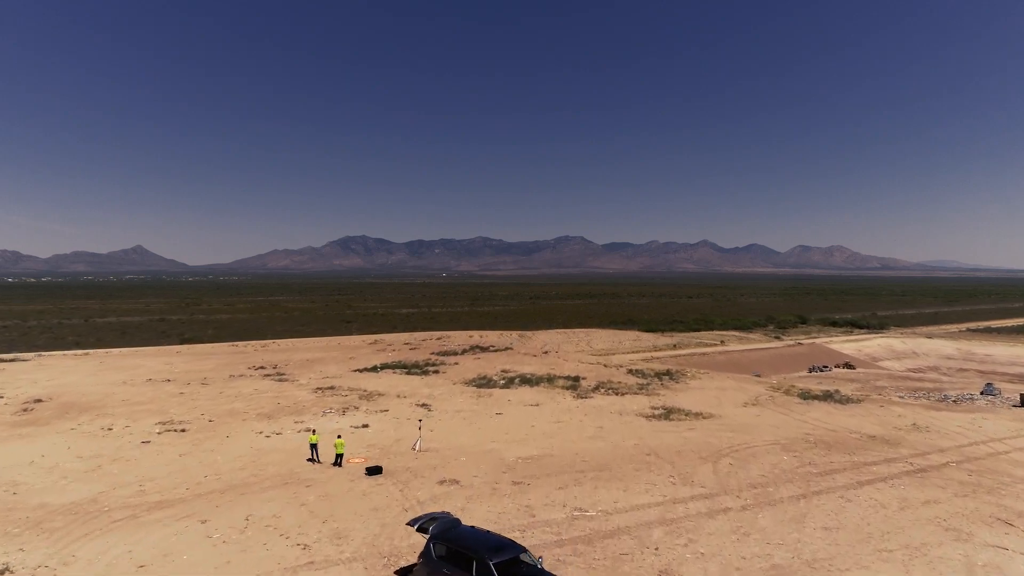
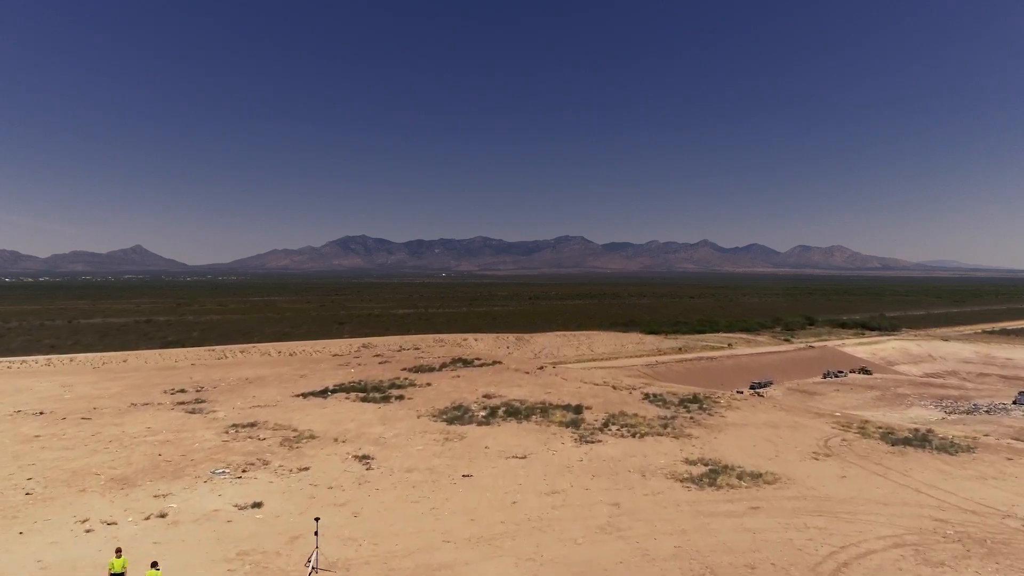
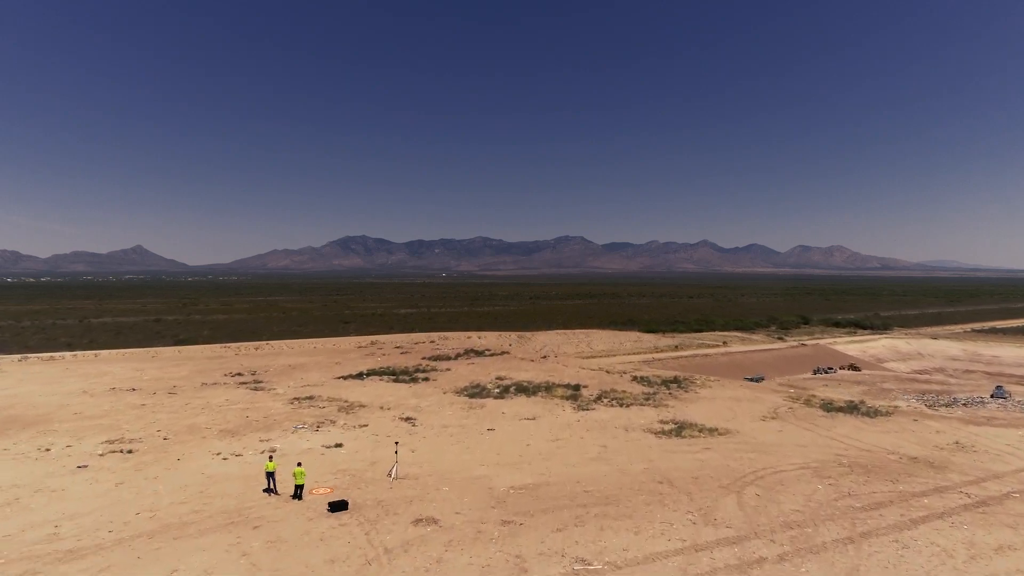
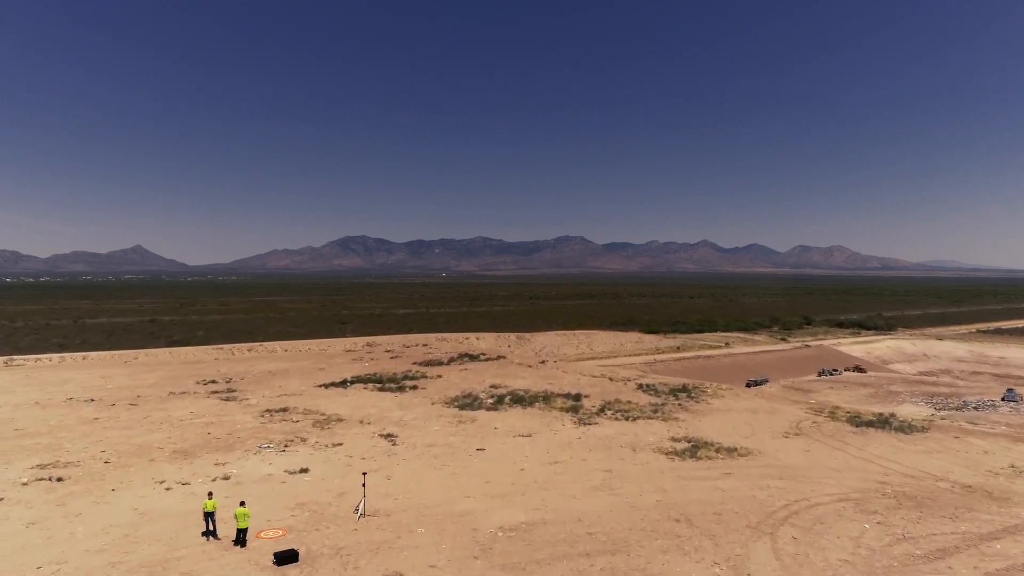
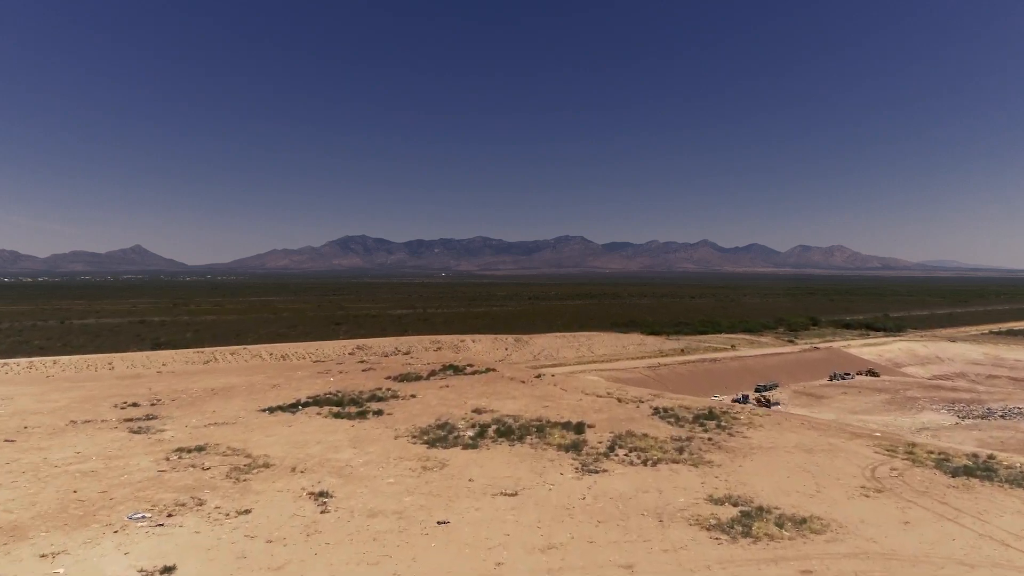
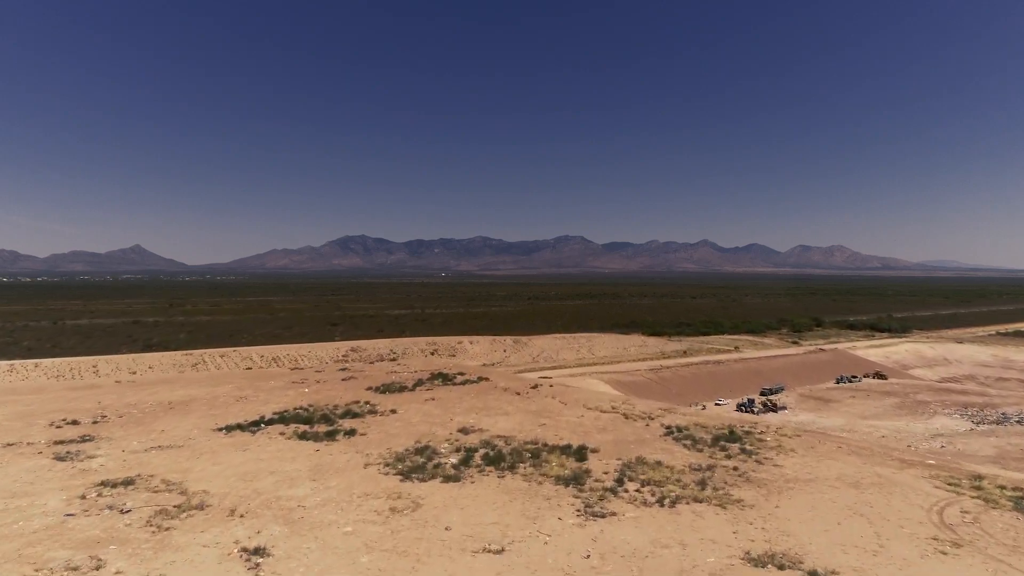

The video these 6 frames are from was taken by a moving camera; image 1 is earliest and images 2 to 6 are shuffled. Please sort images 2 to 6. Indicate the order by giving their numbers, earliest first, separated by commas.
3, 4, 2, 5, 6
